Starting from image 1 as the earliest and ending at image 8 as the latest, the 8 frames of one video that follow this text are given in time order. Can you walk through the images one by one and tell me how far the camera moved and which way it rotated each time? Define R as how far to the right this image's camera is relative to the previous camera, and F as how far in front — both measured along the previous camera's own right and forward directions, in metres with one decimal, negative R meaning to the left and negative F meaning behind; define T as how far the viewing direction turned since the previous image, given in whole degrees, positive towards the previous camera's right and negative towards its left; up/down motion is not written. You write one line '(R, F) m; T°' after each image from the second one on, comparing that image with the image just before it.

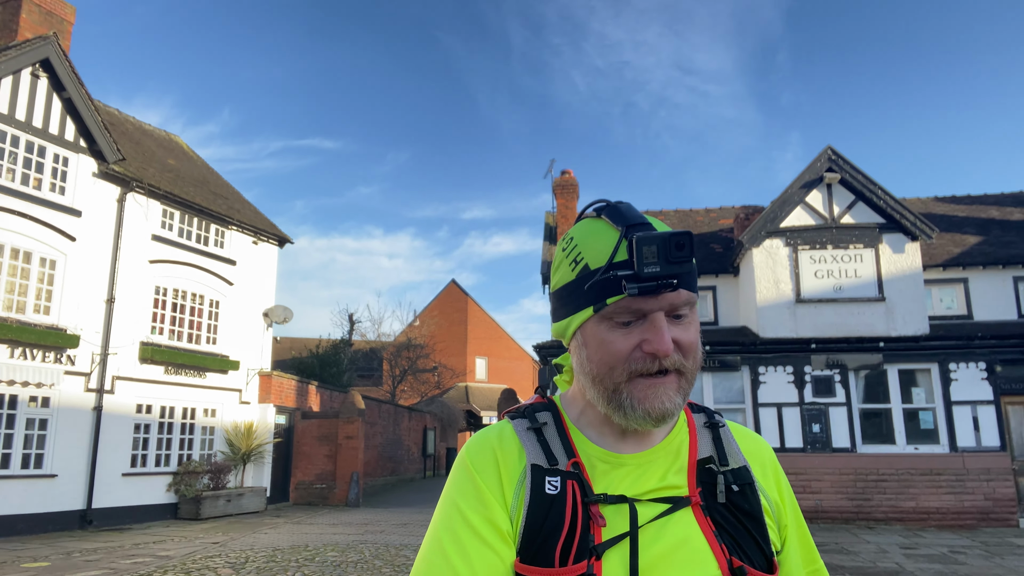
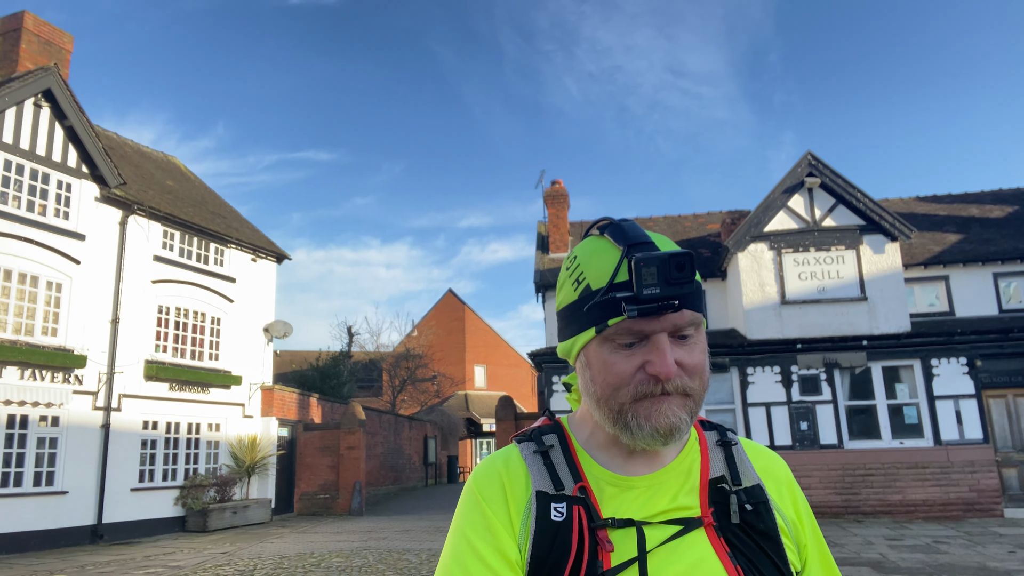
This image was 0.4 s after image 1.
(+0.1, -0.4) m; 0°
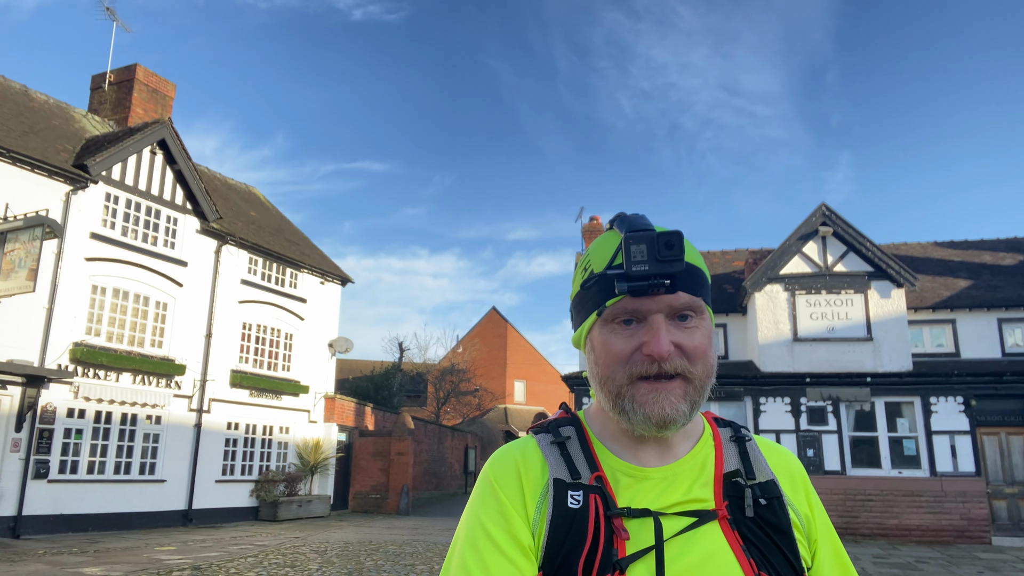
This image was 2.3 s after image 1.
(+0.2, -1.8) m; -4°
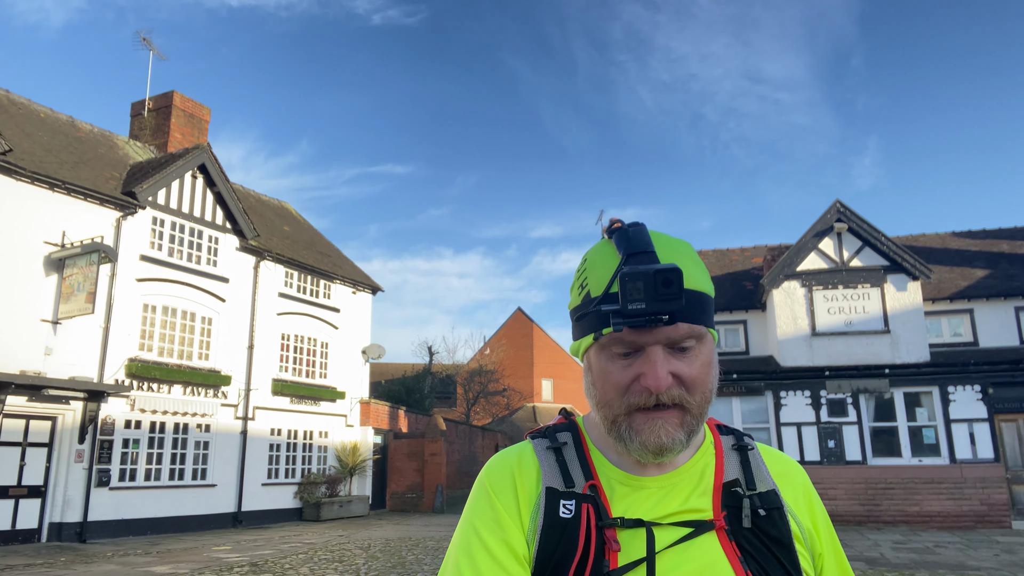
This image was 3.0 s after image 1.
(0.0, -0.6) m; -2°
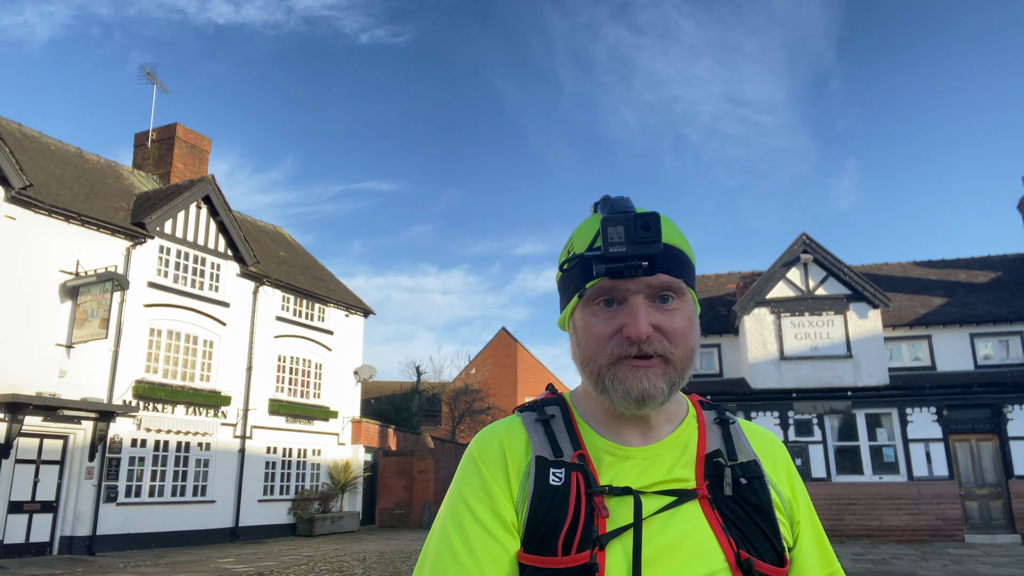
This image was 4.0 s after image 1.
(-0.1, -0.9) m; +1°
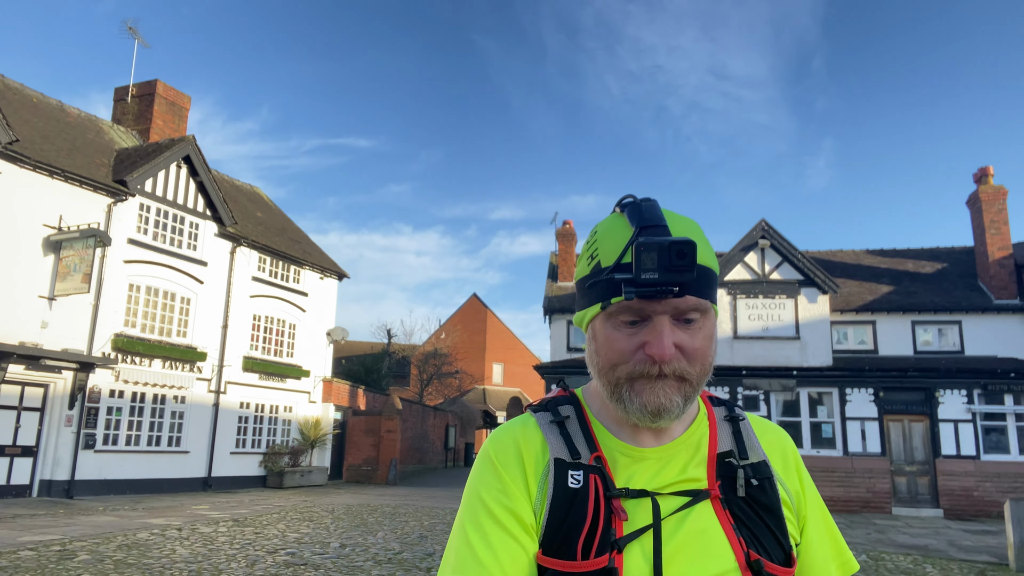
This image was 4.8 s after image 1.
(+0.1, -0.7) m; +2°
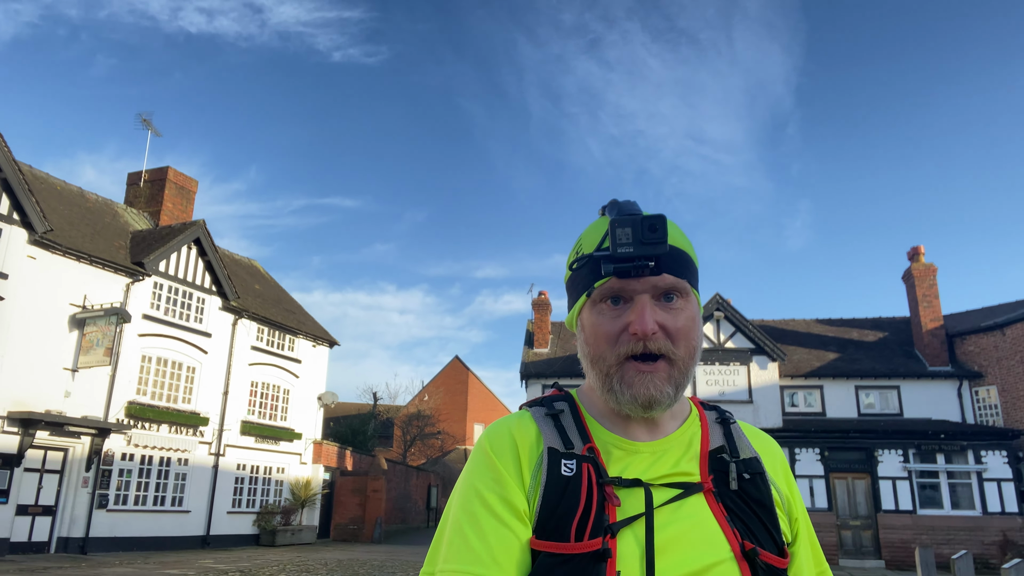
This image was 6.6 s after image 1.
(+0.1, -1.8) m; +1°
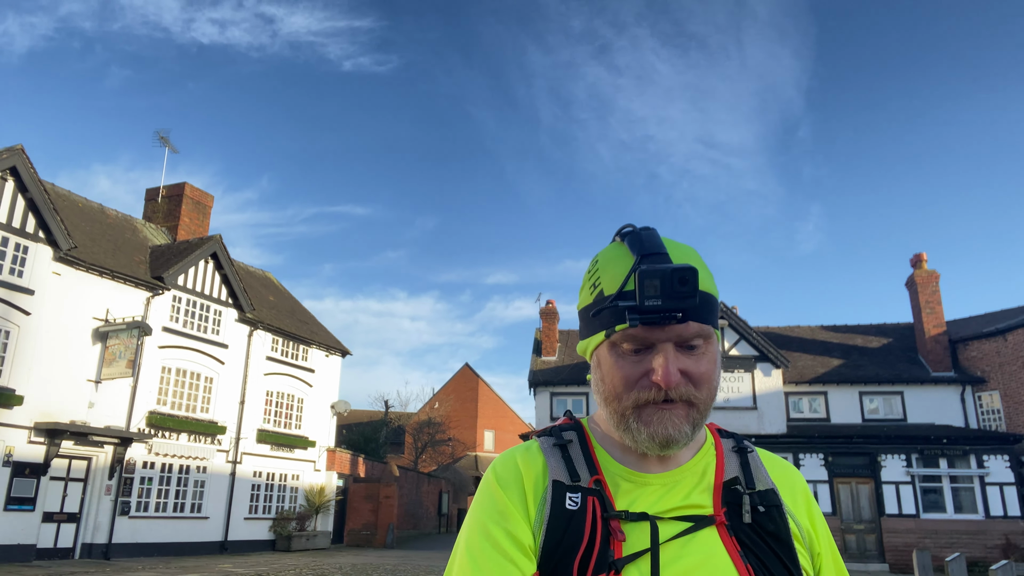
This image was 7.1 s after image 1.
(+0.1, -0.5) m; -1°
